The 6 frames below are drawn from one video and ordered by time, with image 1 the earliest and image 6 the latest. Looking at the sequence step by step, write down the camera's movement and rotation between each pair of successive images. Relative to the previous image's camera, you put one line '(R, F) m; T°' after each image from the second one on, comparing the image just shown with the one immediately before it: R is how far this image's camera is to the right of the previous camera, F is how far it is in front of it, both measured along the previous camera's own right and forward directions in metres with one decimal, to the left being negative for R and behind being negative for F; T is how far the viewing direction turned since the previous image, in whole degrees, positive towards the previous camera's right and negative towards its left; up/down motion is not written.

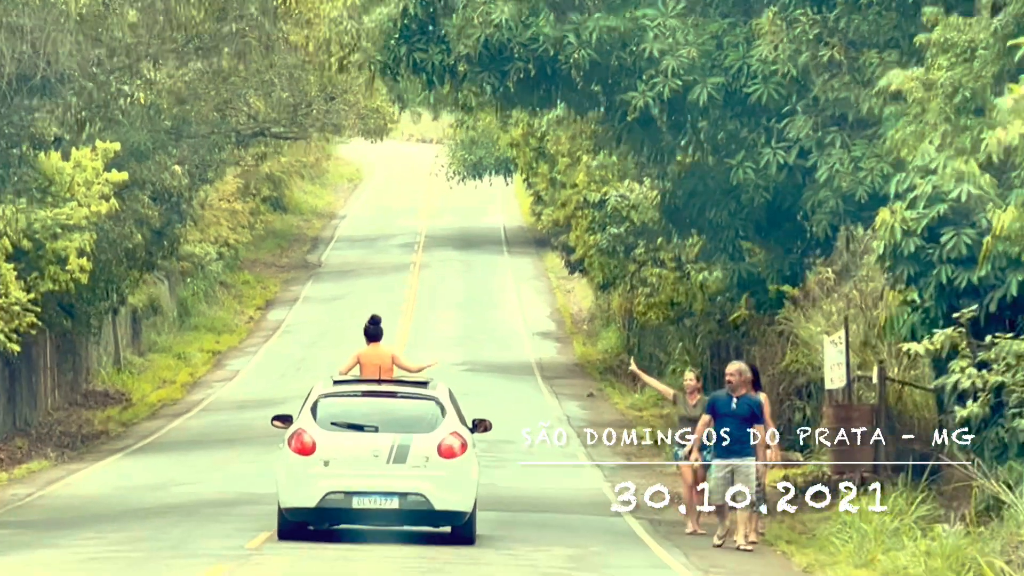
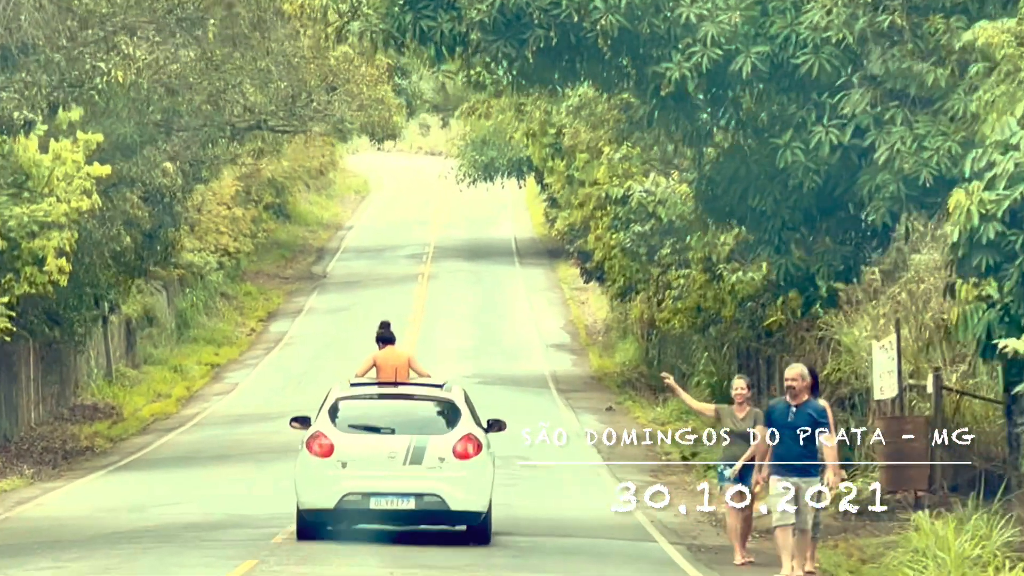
(-0.1, +2.4) m; 0°
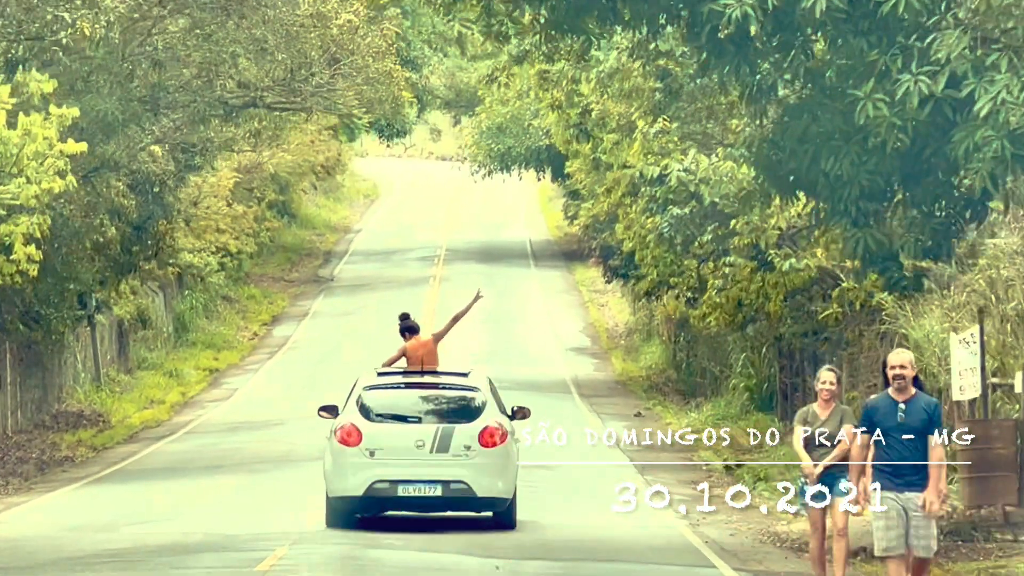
(-0.2, +3.0) m; 0°
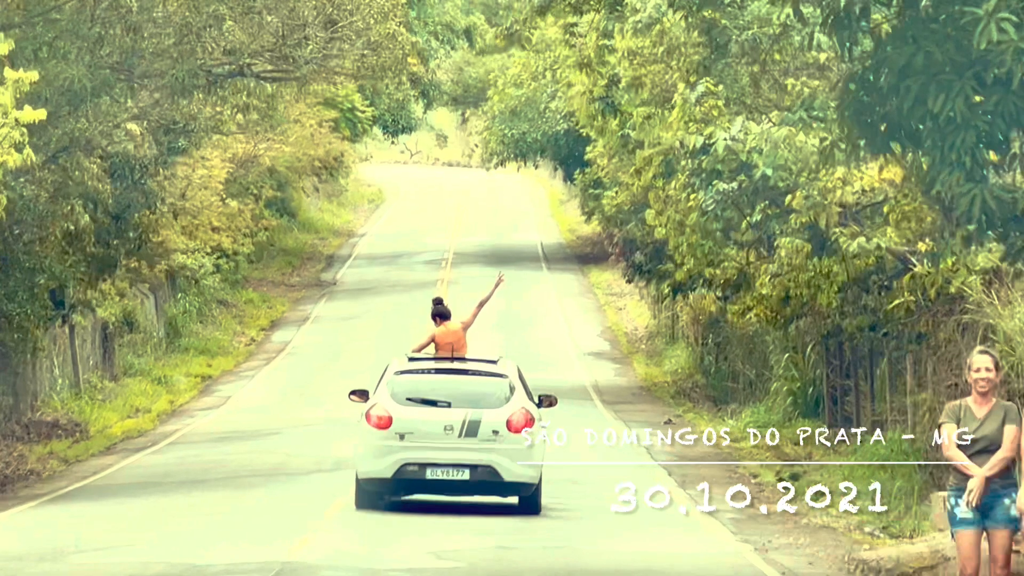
(-0.2, +3.2) m; 0°
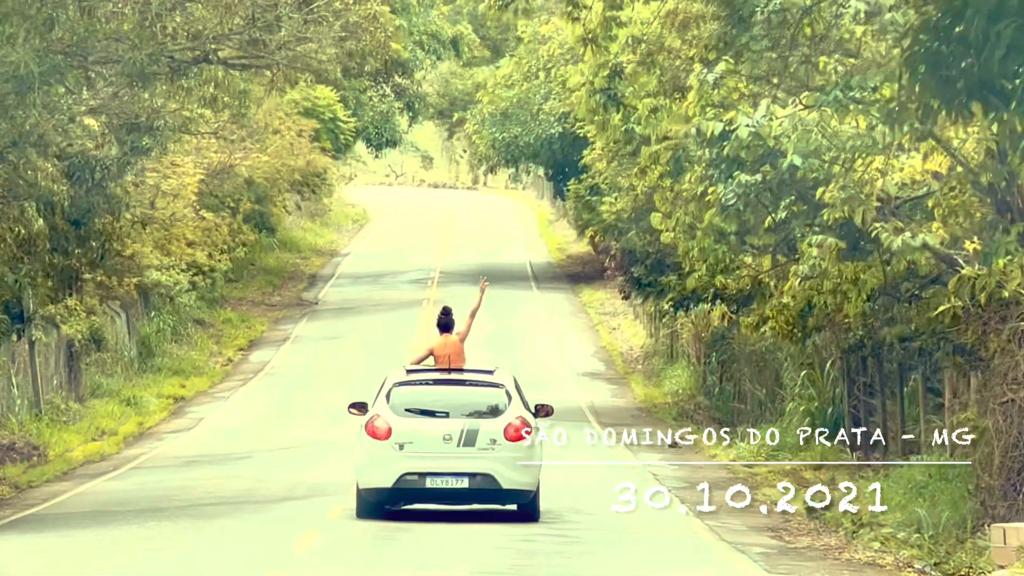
(-0.1, +2.4) m; 0°
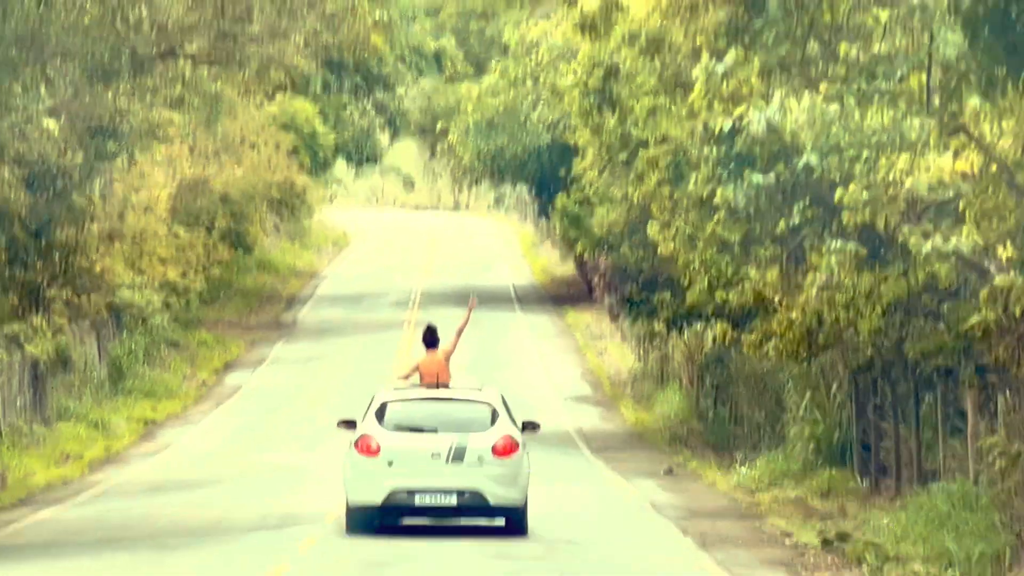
(-0.1, +1.6) m; +1°
